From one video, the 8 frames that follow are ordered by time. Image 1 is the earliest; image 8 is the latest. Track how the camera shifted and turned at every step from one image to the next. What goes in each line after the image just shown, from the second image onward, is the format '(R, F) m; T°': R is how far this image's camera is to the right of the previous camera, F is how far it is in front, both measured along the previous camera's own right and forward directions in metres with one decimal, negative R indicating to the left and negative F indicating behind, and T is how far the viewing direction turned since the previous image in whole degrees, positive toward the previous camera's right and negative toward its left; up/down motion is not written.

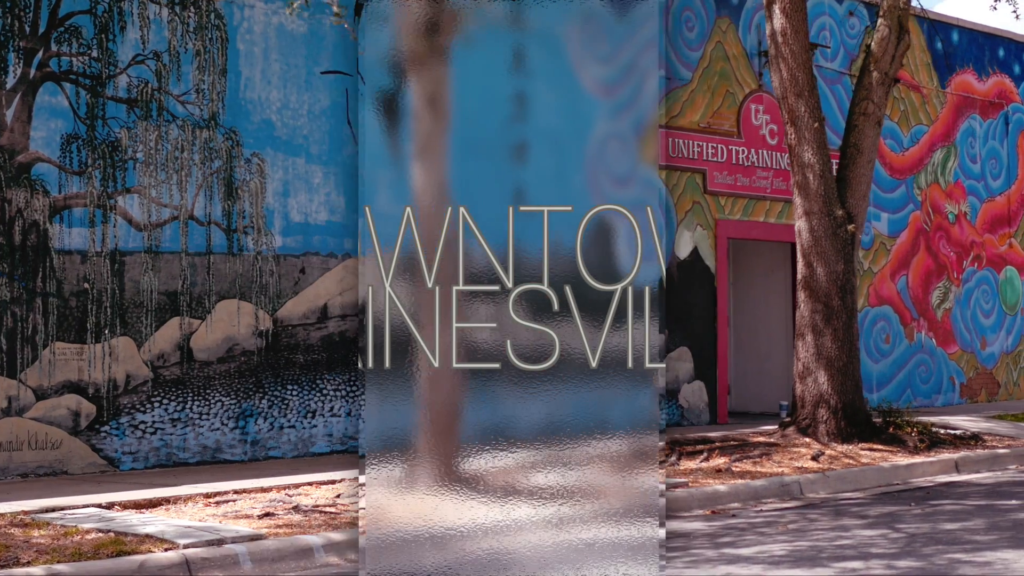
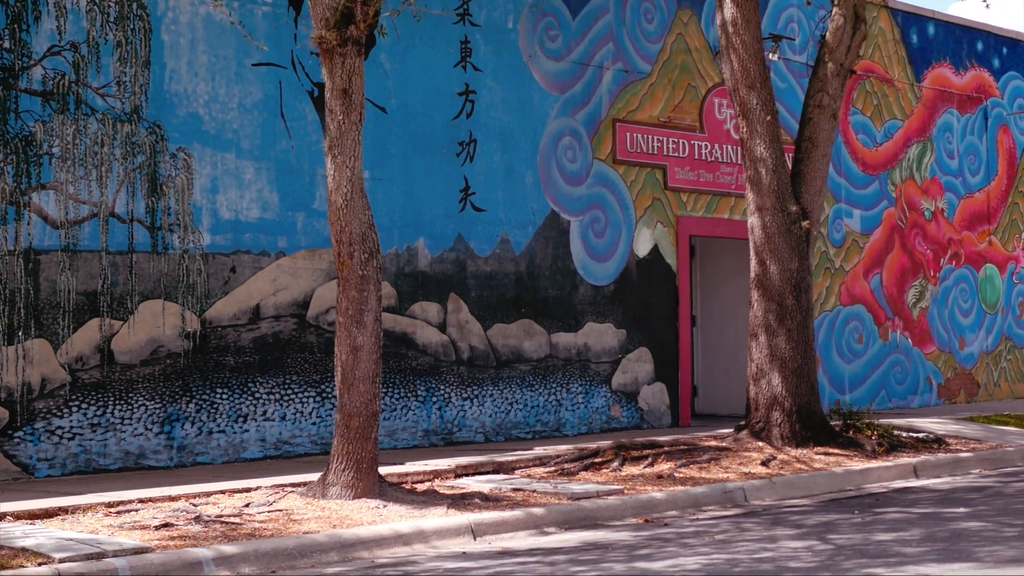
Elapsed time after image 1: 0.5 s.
(+0.4, +0.5) m; 0°
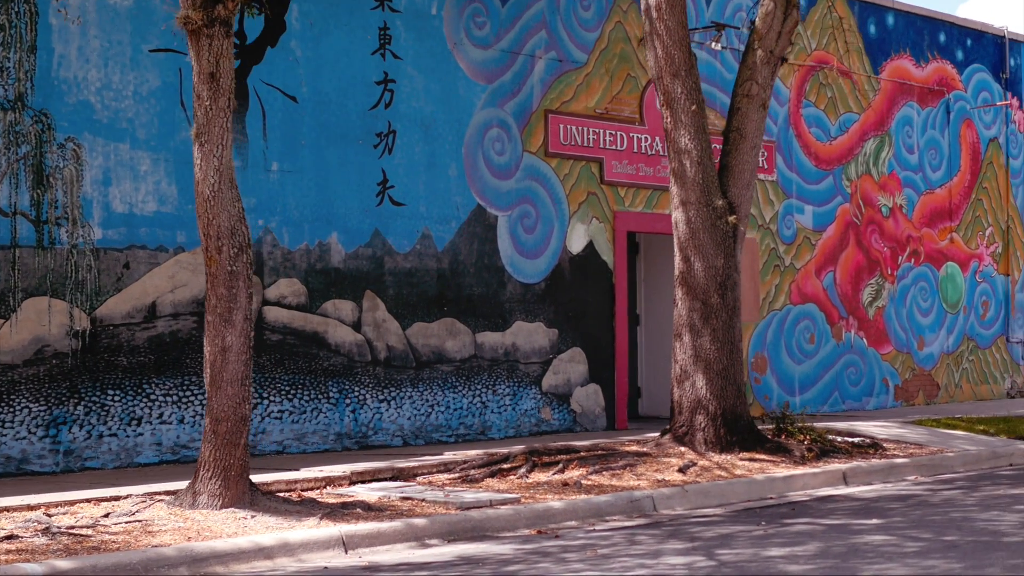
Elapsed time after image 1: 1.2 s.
(+0.5, +0.6) m; 0°
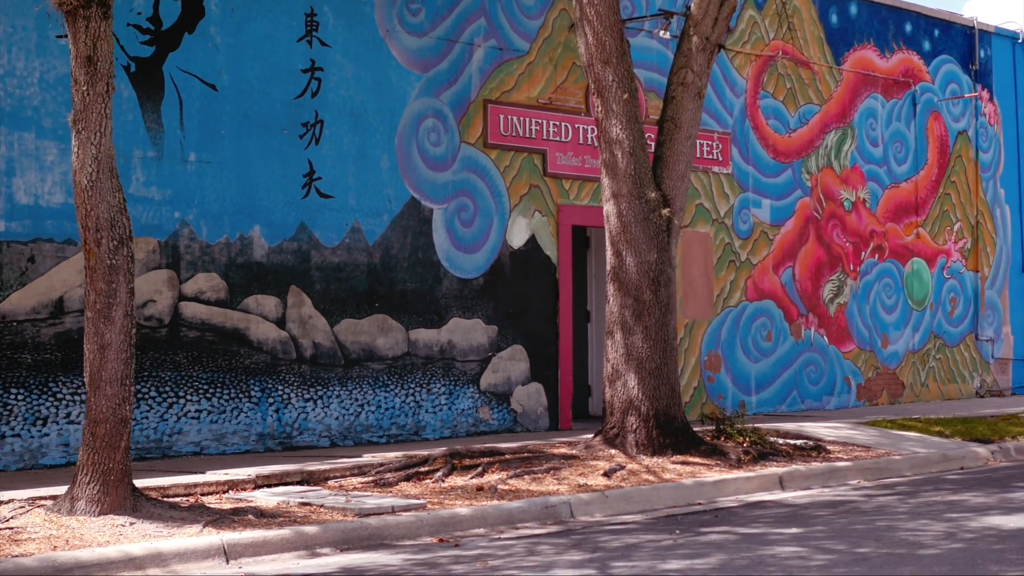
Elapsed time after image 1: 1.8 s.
(+0.4, +0.5) m; 0°
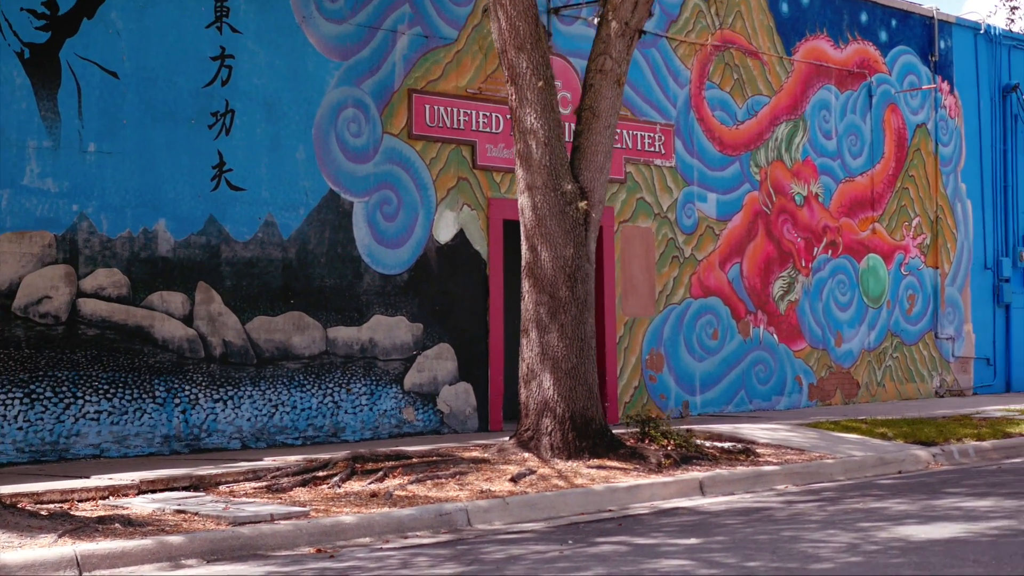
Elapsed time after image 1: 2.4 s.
(+0.4, +0.5) m; 0°
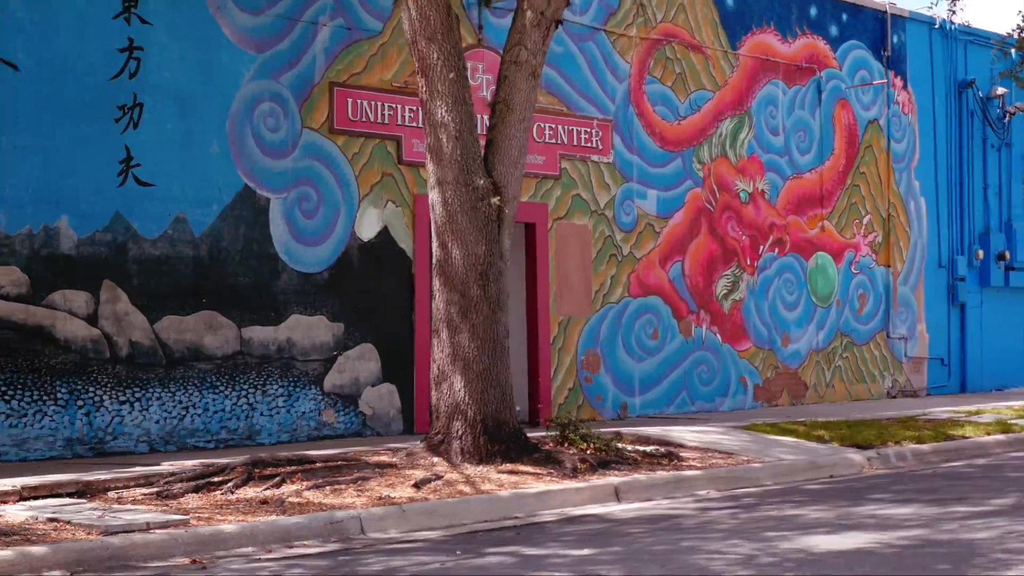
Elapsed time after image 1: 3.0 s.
(+0.4, +0.4) m; 0°
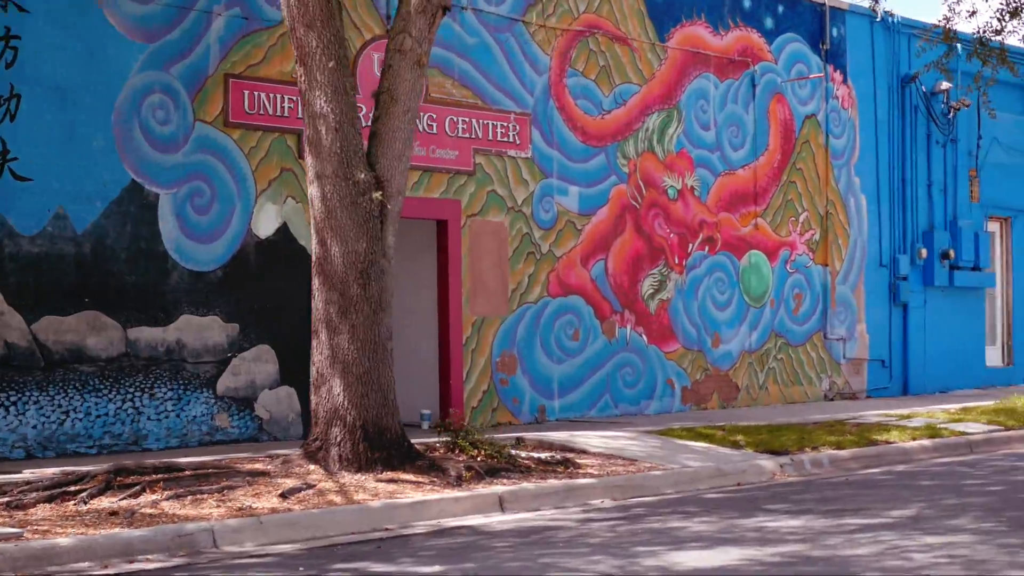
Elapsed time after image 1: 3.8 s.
(+0.5, +0.5) m; 0°
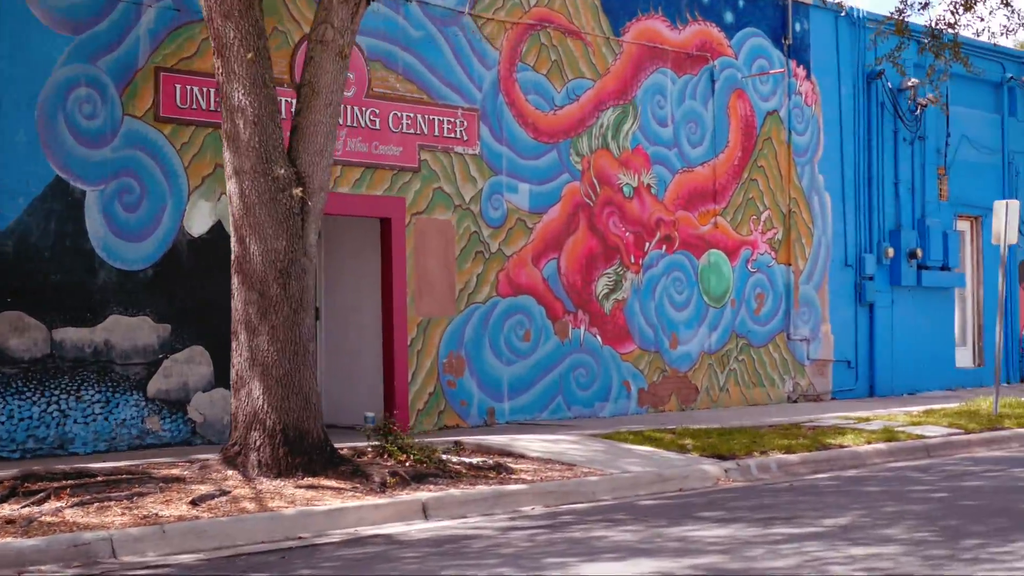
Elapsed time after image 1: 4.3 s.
(+0.3, +0.3) m; 0°
